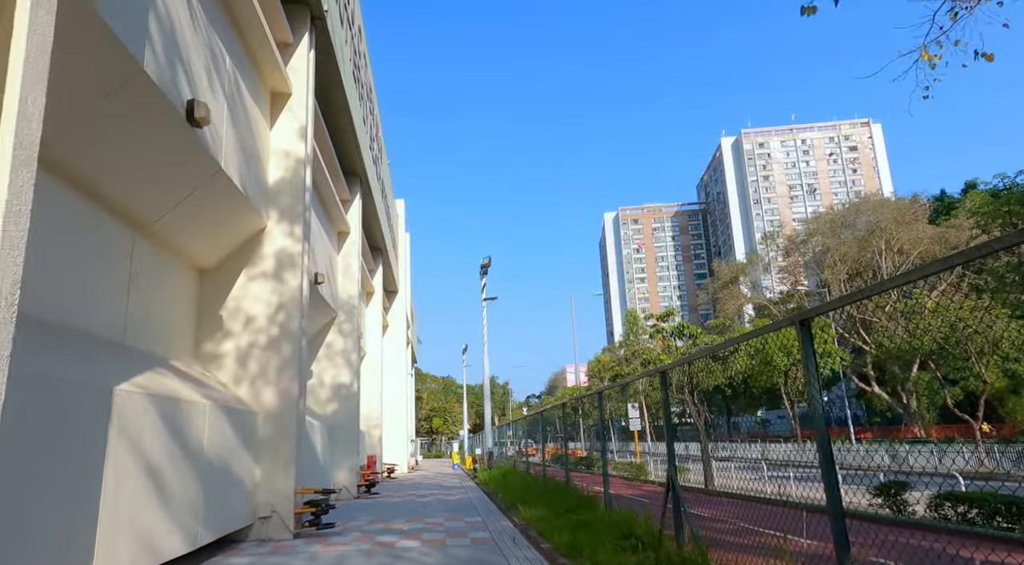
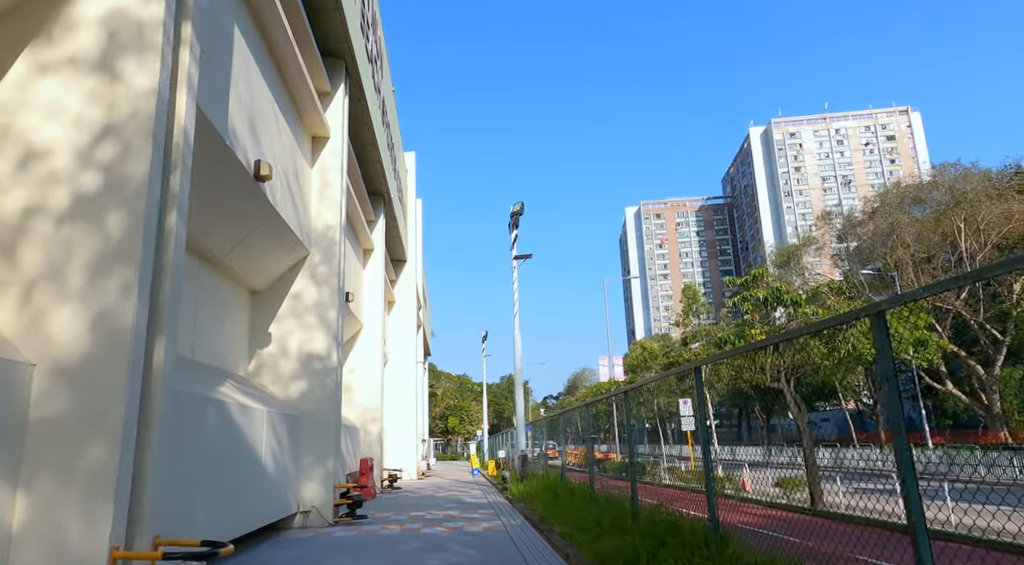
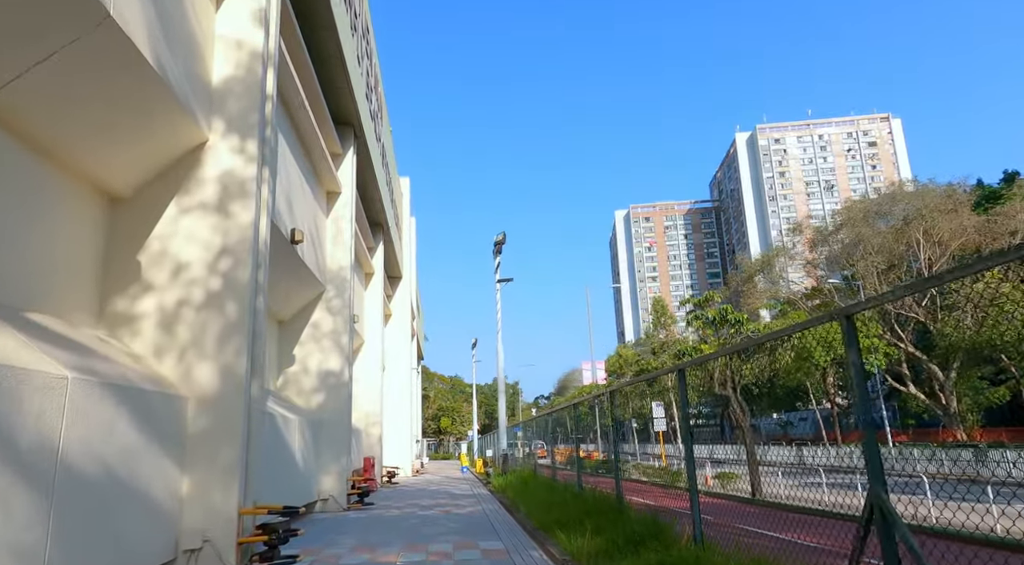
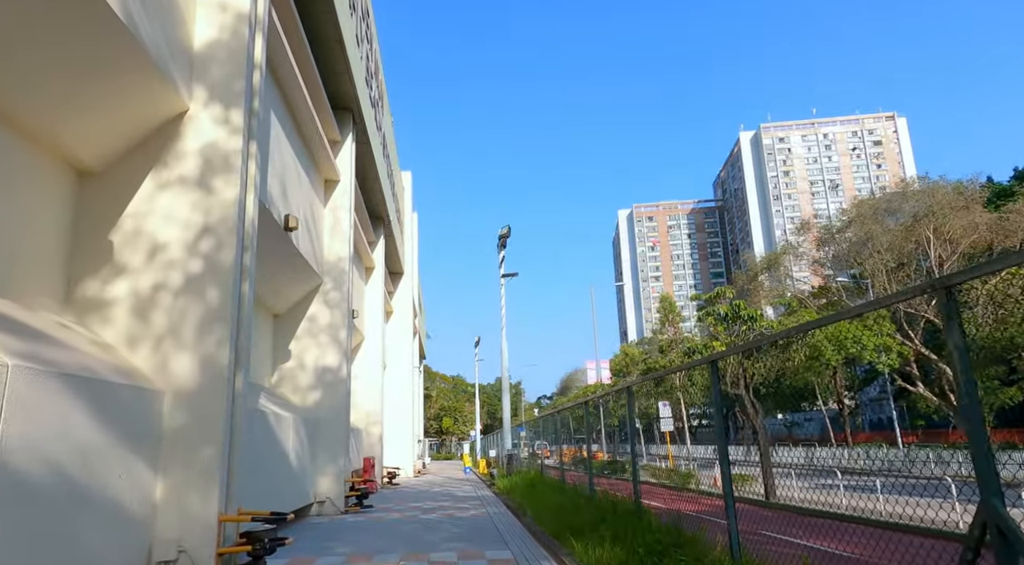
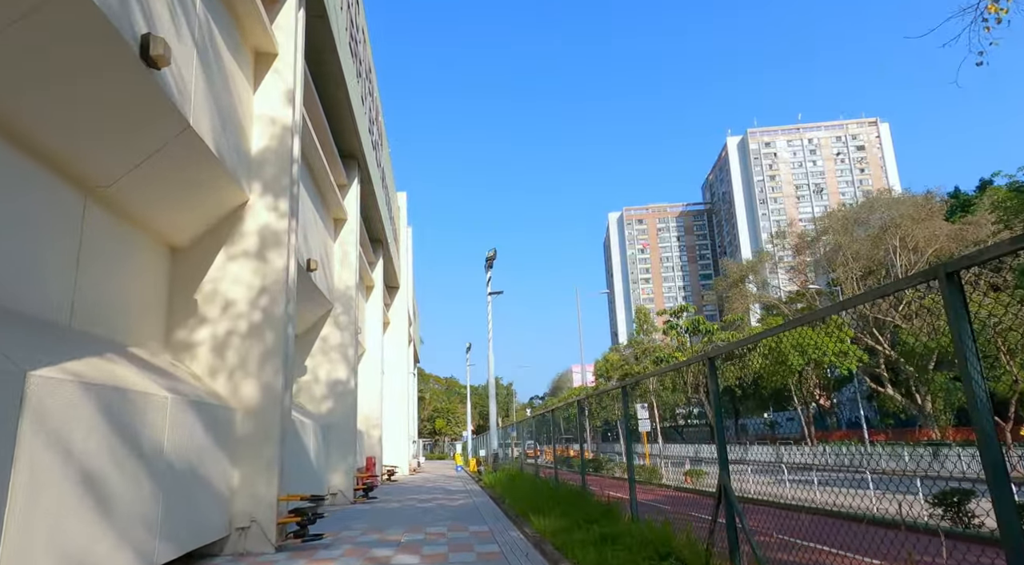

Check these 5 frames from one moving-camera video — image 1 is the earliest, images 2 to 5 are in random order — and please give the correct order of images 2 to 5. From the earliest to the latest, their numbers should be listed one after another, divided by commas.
5, 3, 4, 2
